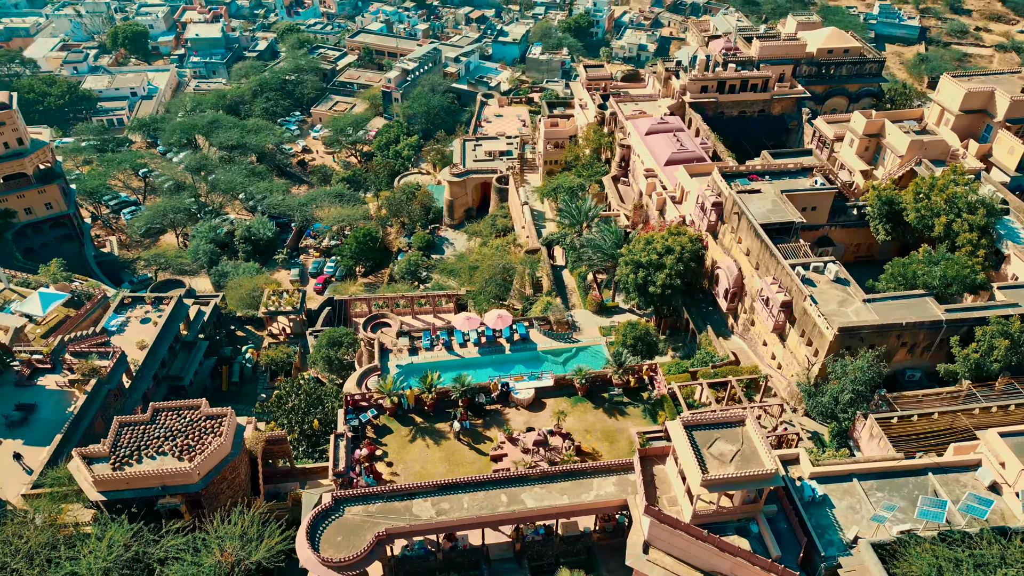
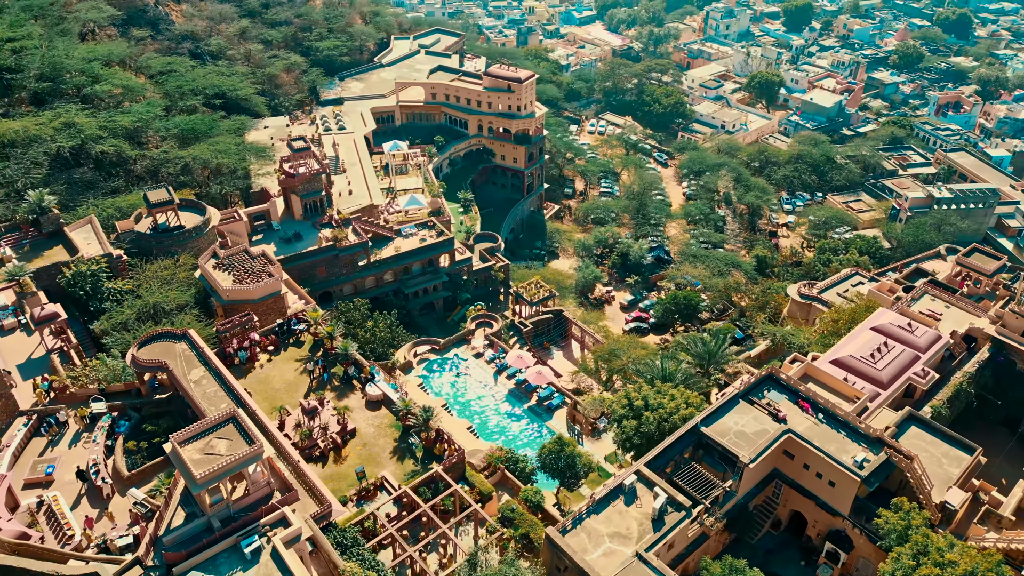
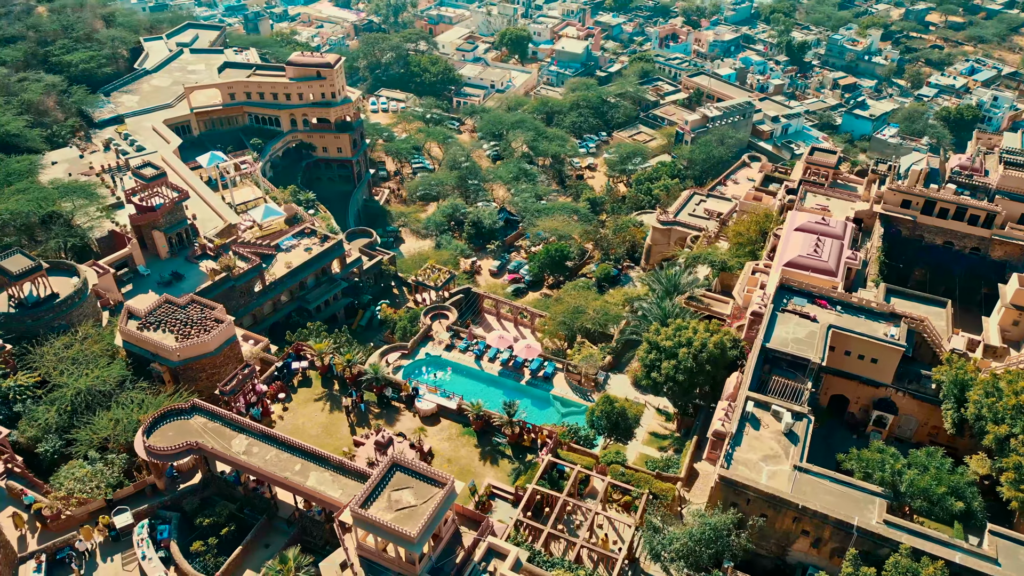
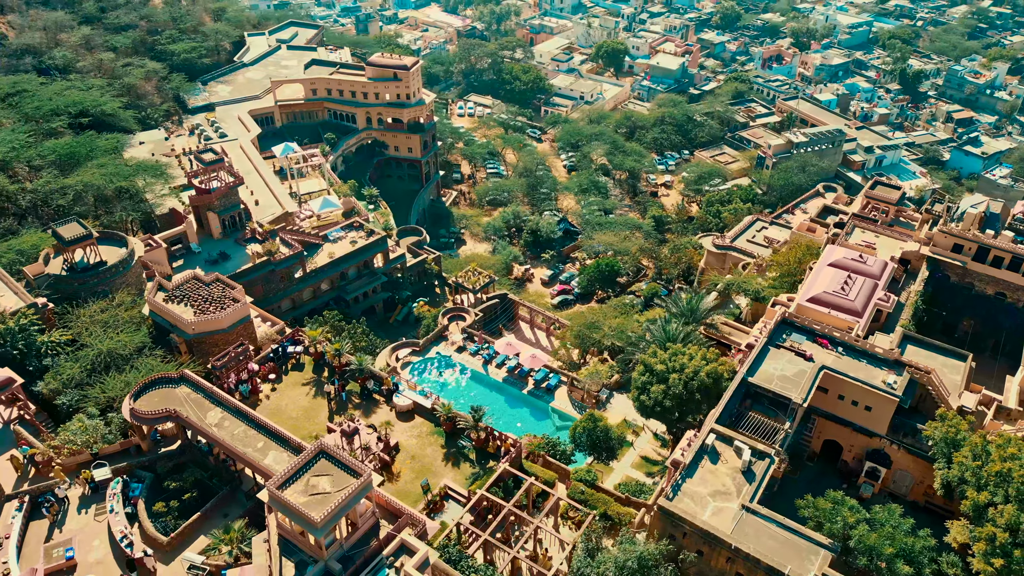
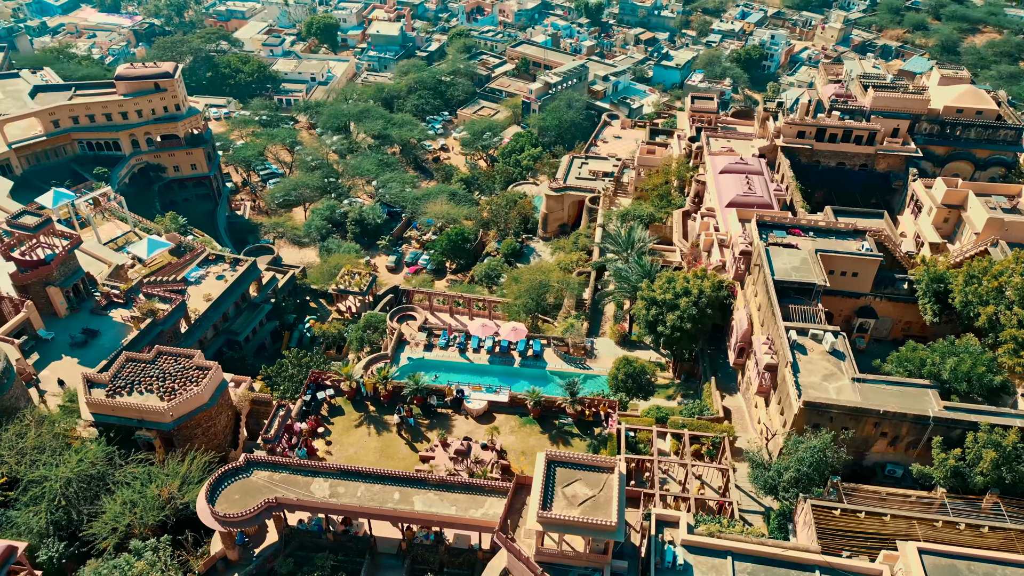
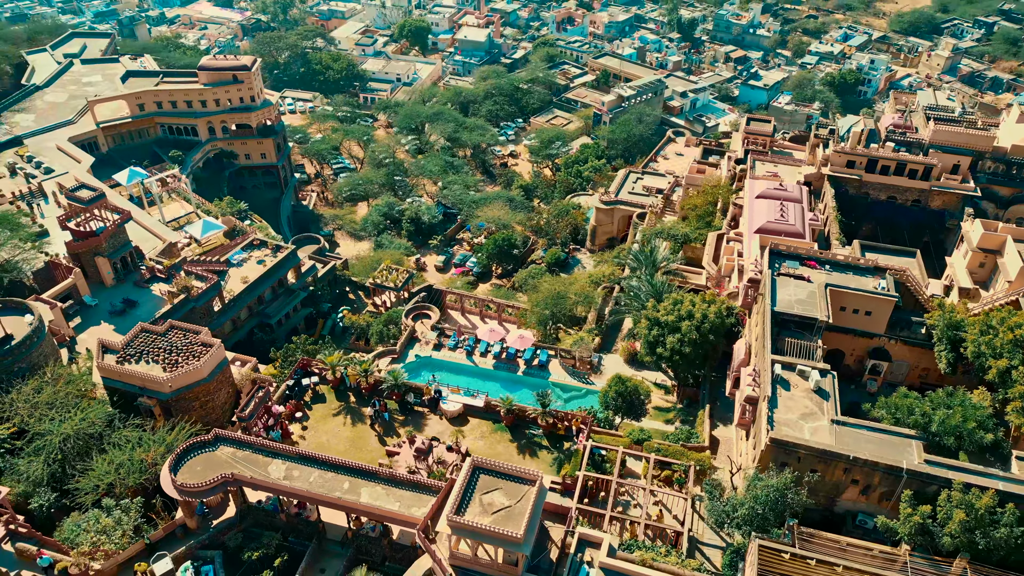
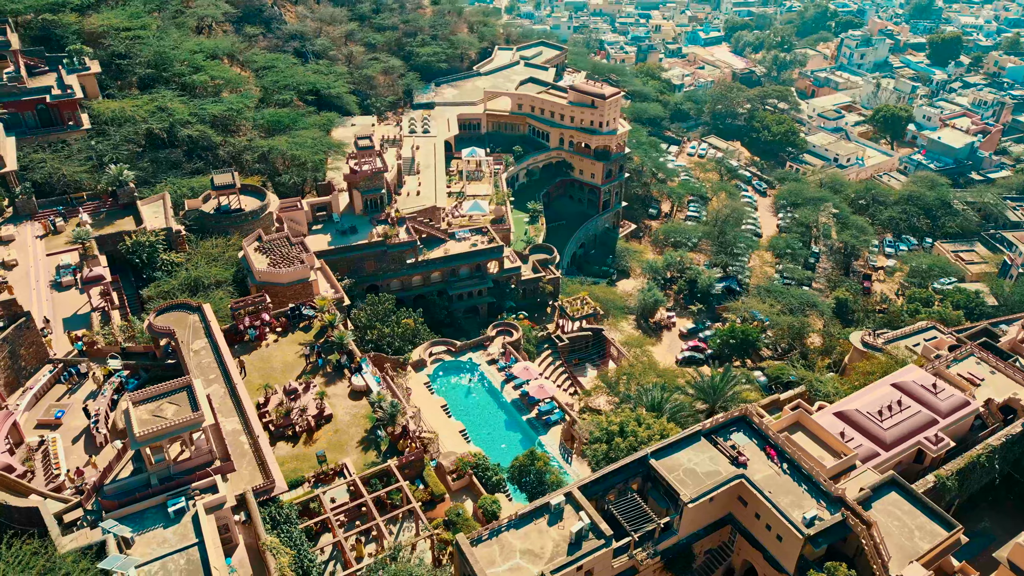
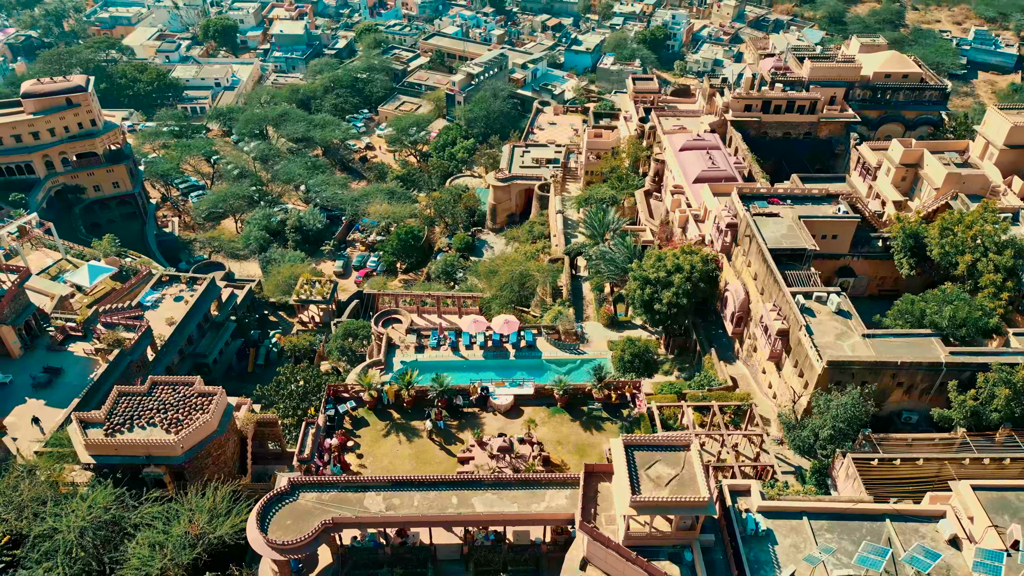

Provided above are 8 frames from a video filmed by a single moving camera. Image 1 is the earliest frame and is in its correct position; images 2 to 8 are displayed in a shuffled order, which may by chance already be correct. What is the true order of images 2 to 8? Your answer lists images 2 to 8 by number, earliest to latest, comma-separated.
8, 5, 6, 3, 4, 2, 7
